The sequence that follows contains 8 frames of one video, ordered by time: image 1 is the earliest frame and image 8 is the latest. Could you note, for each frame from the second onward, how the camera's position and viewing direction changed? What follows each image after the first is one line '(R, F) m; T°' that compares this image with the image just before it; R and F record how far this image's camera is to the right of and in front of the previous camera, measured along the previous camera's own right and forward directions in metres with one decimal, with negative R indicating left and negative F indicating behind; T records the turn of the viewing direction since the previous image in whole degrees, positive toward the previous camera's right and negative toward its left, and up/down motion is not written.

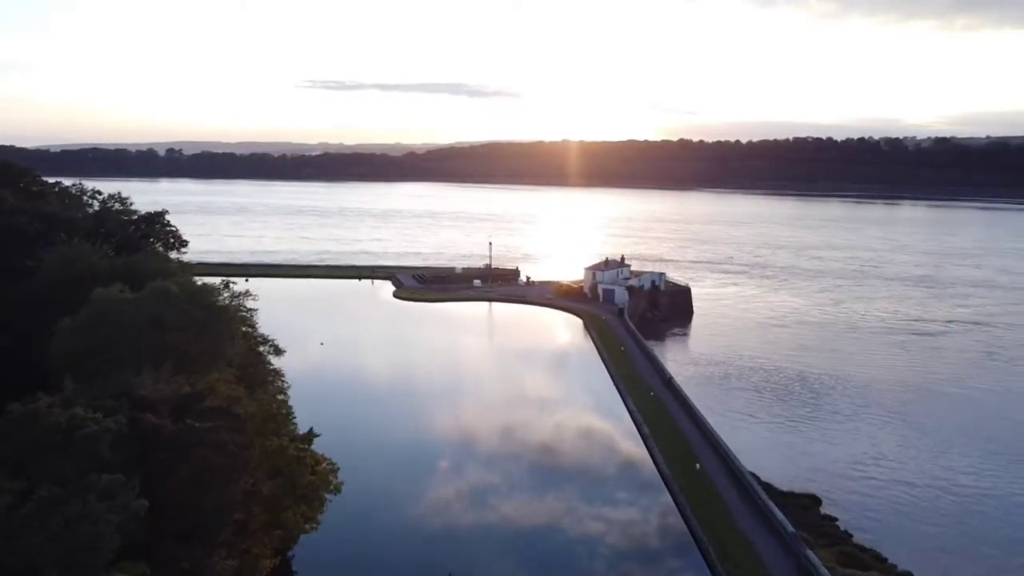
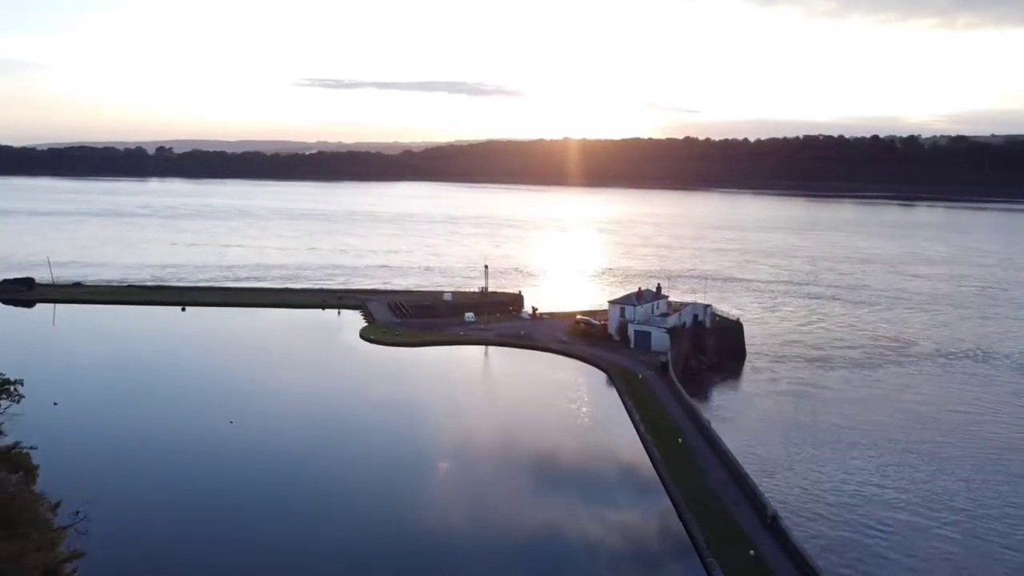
(-0.1, +7.0) m; 0°
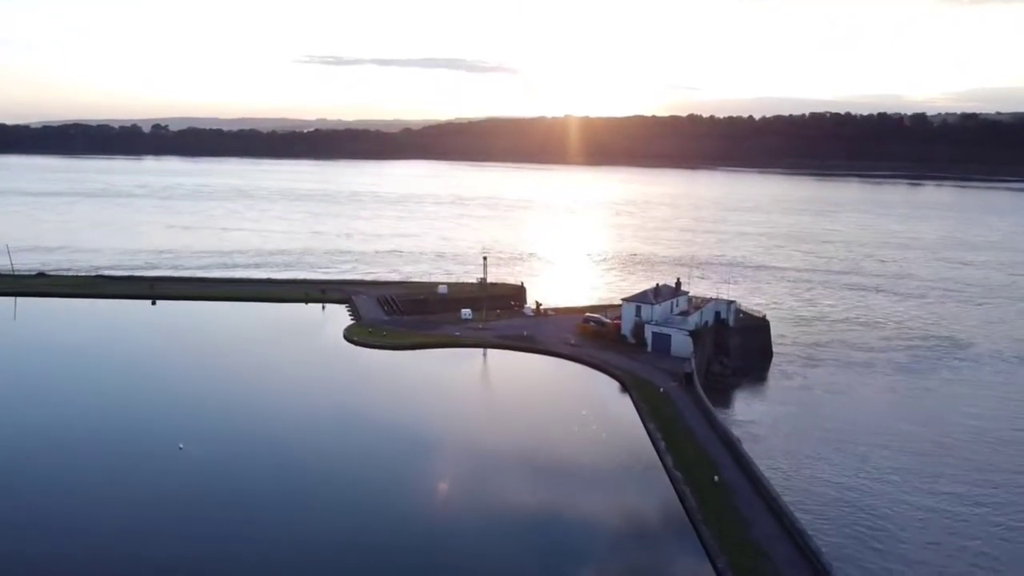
(0.0, +2.5) m; 0°
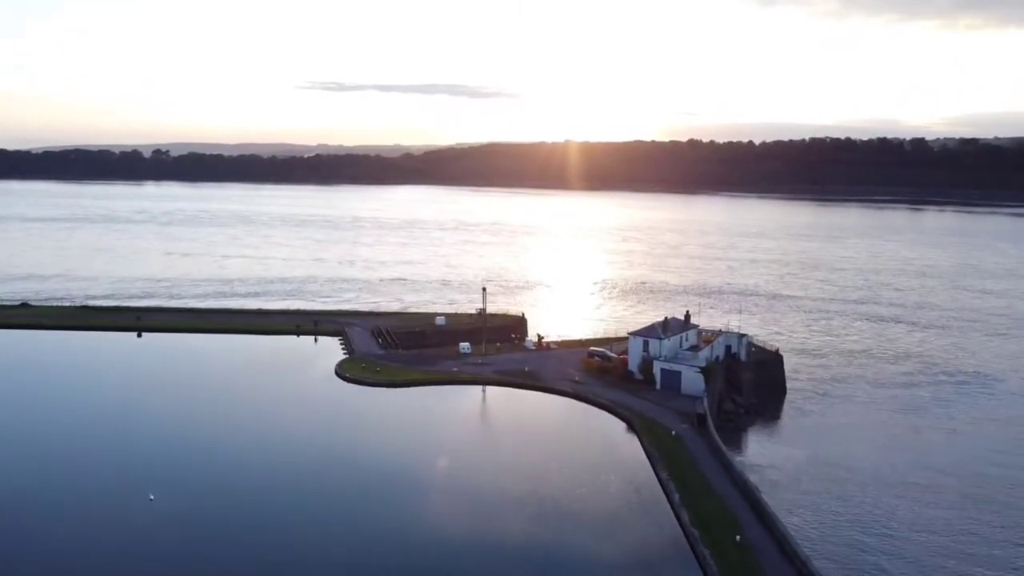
(0.0, +1.0) m; 0°
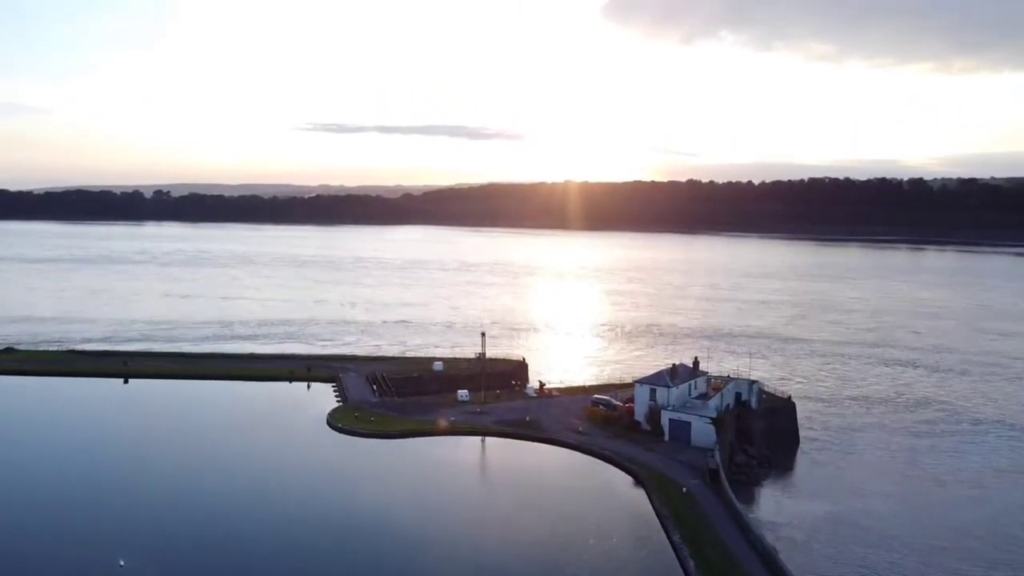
(0.0, +0.8) m; 0°
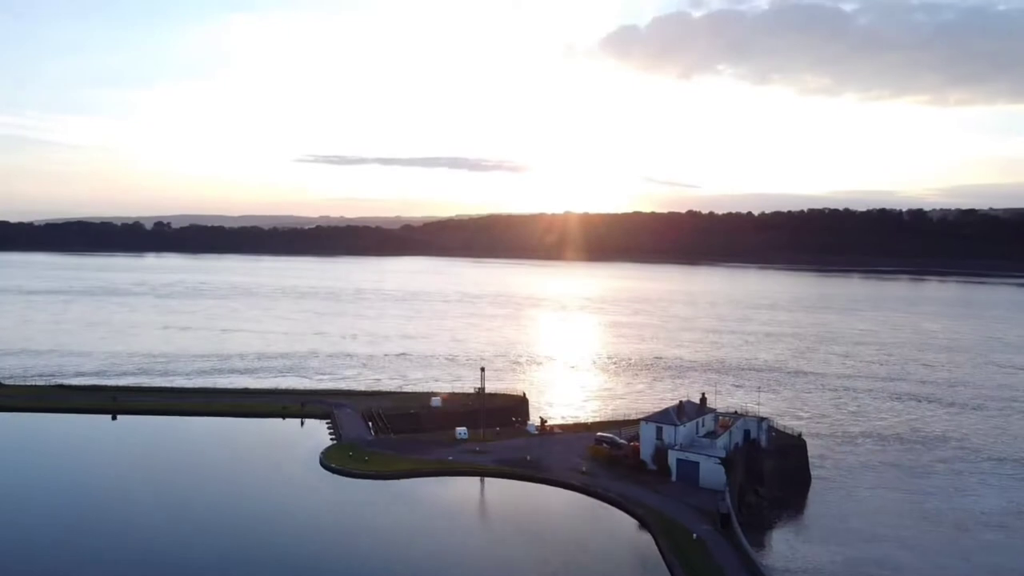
(0.0, +0.6) m; 0°
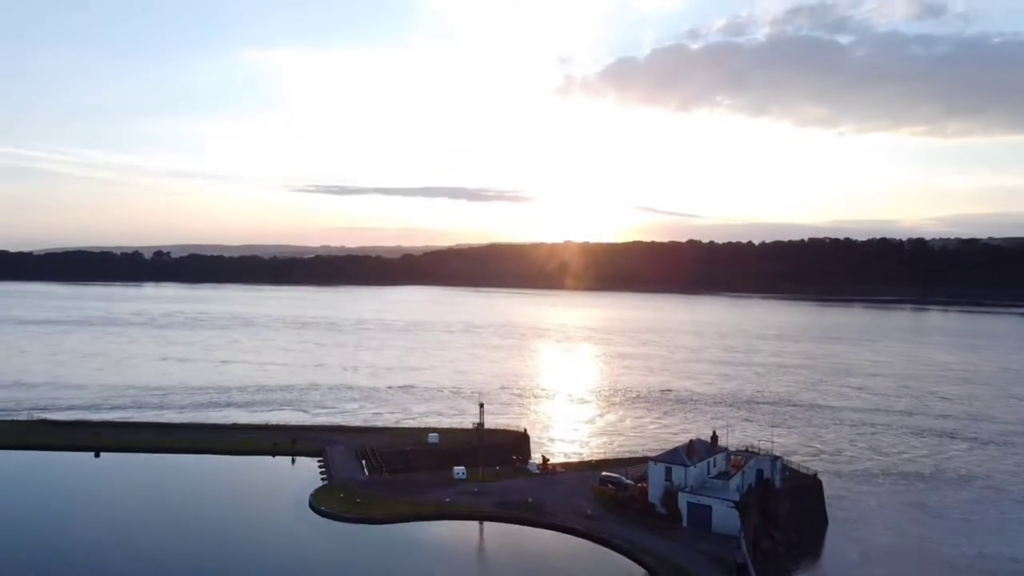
(0.0, +0.8) m; 0°
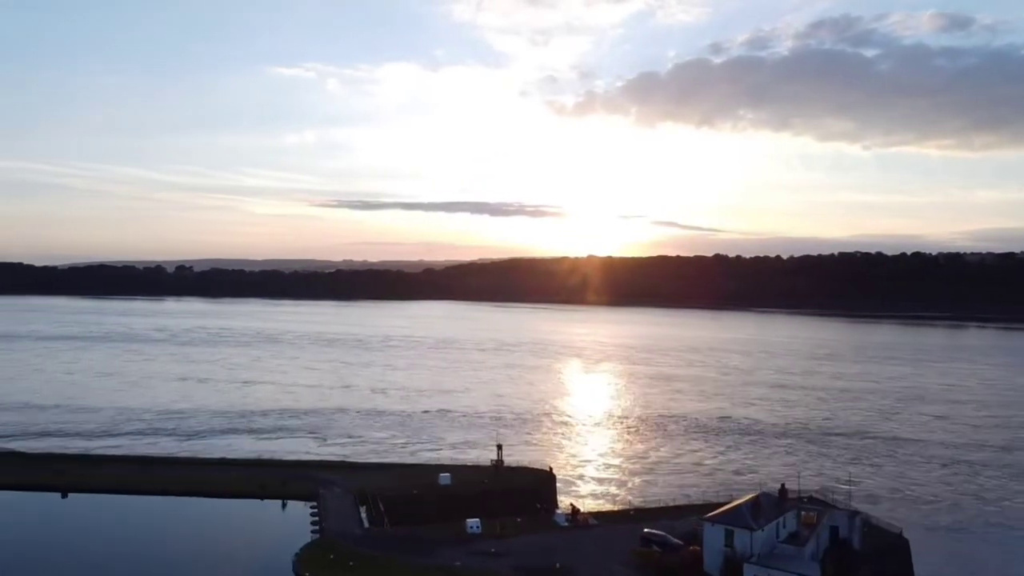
(0.0, +2.9) m; -2°
